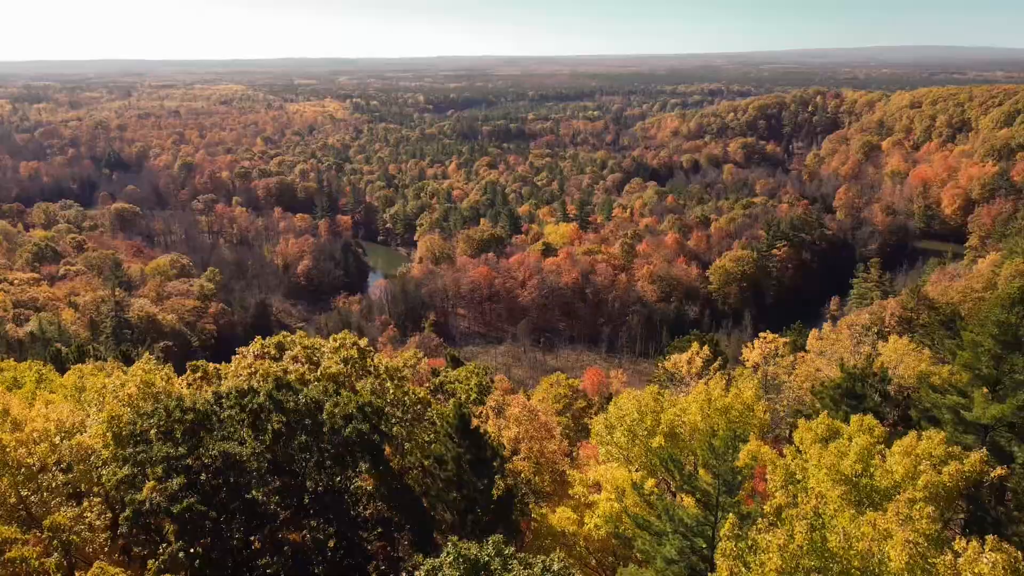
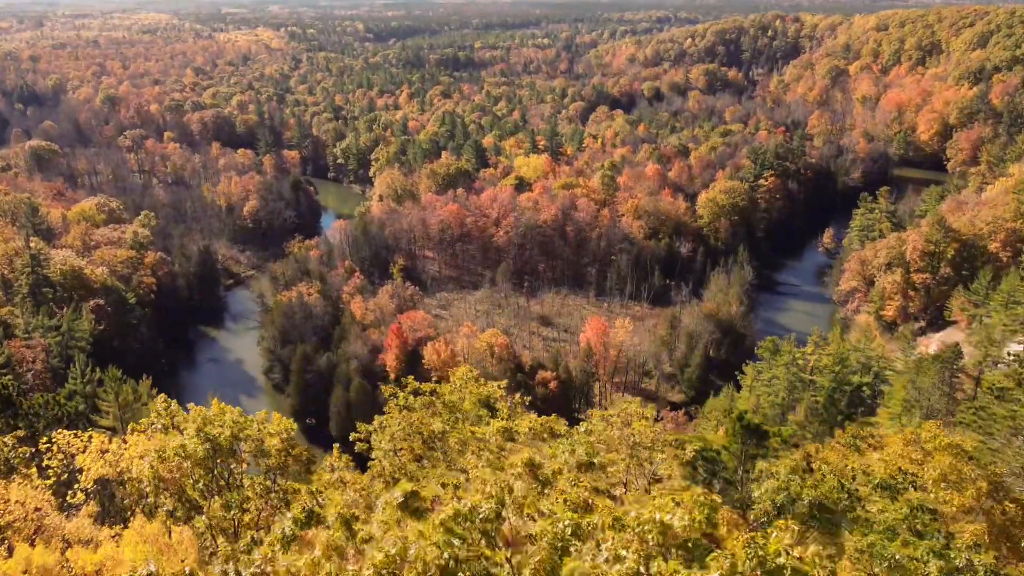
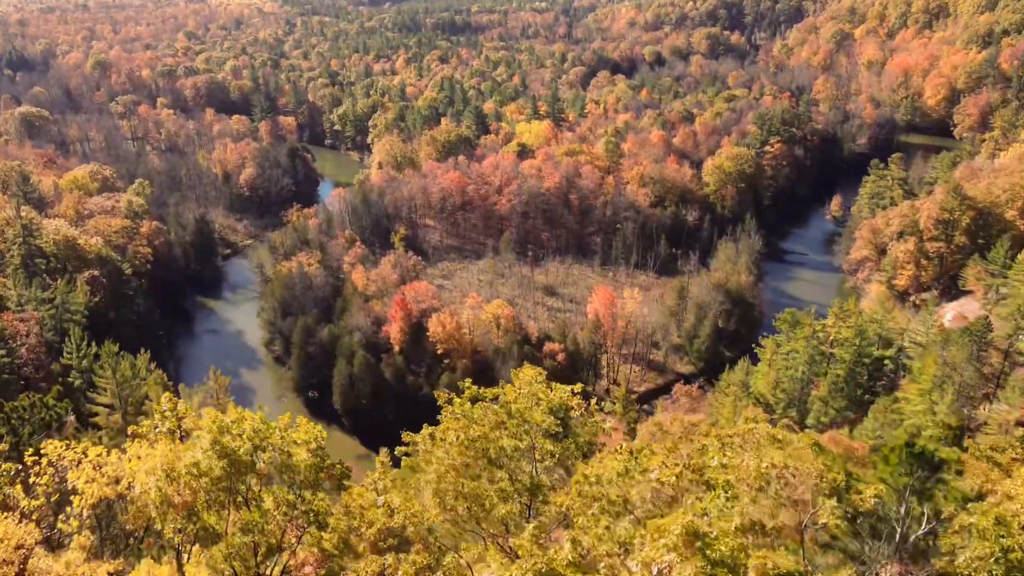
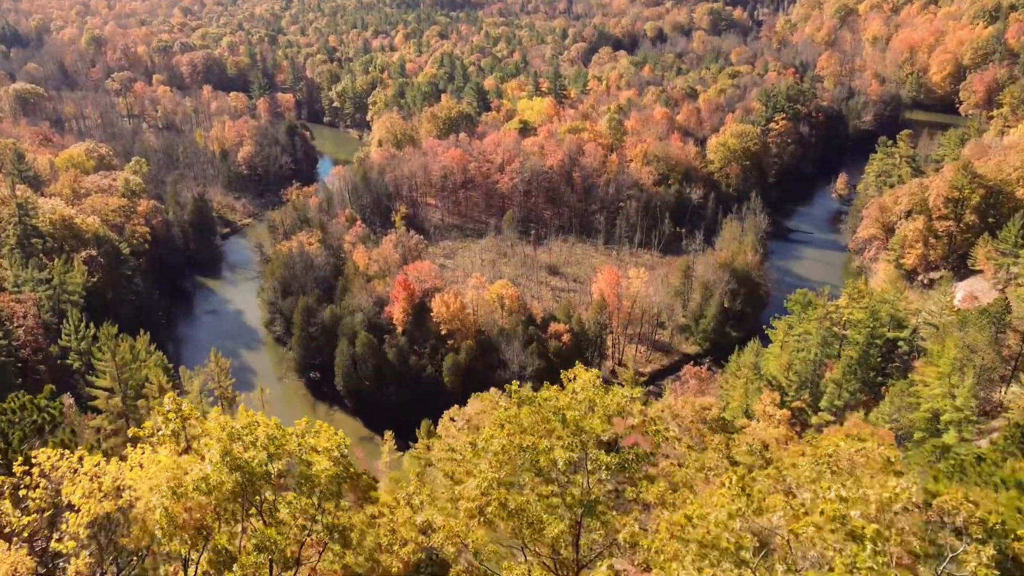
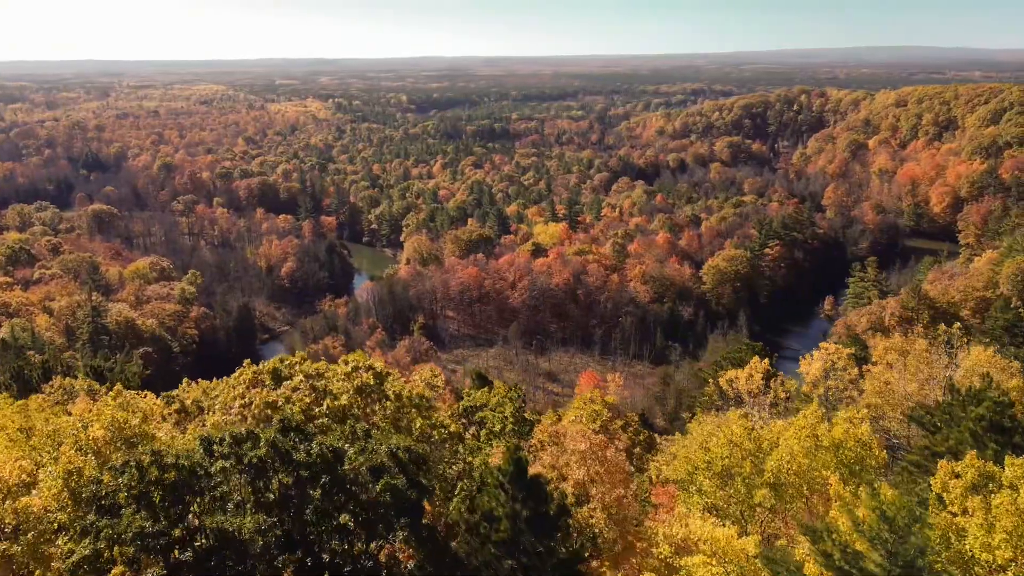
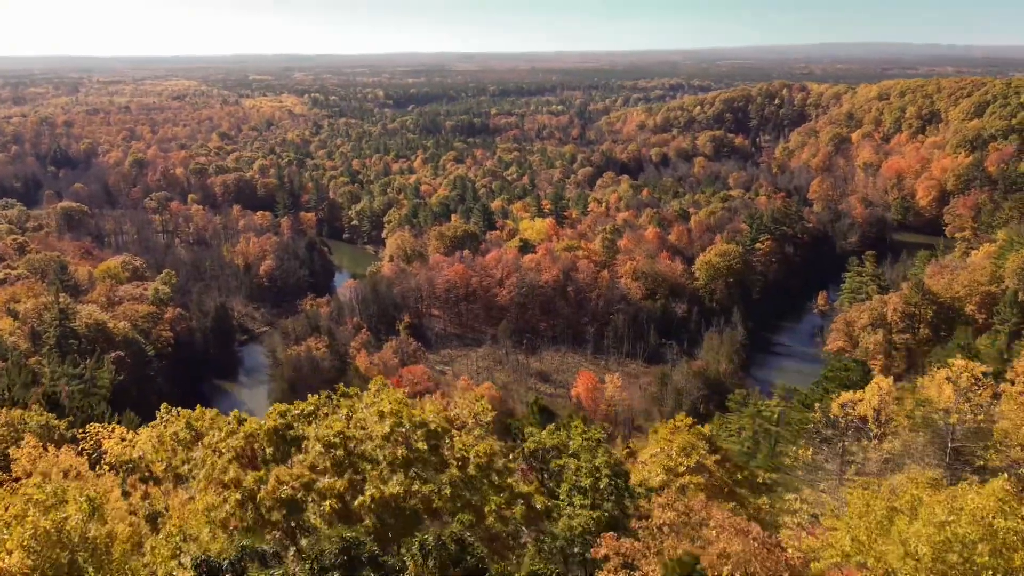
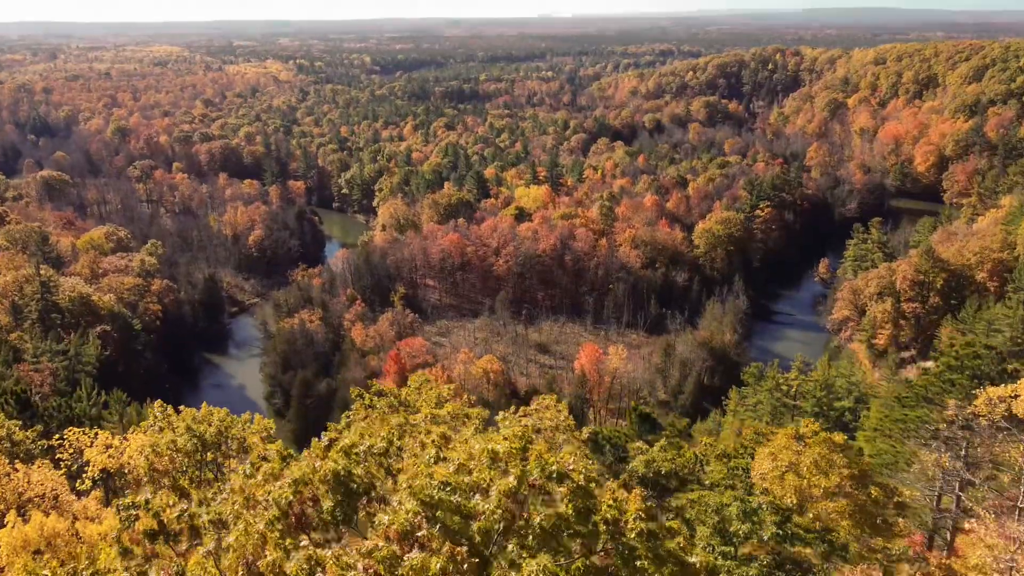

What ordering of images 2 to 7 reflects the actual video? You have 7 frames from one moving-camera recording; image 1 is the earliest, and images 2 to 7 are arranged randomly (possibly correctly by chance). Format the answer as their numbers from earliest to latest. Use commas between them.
5, 6, 7, 2, 3, 4
